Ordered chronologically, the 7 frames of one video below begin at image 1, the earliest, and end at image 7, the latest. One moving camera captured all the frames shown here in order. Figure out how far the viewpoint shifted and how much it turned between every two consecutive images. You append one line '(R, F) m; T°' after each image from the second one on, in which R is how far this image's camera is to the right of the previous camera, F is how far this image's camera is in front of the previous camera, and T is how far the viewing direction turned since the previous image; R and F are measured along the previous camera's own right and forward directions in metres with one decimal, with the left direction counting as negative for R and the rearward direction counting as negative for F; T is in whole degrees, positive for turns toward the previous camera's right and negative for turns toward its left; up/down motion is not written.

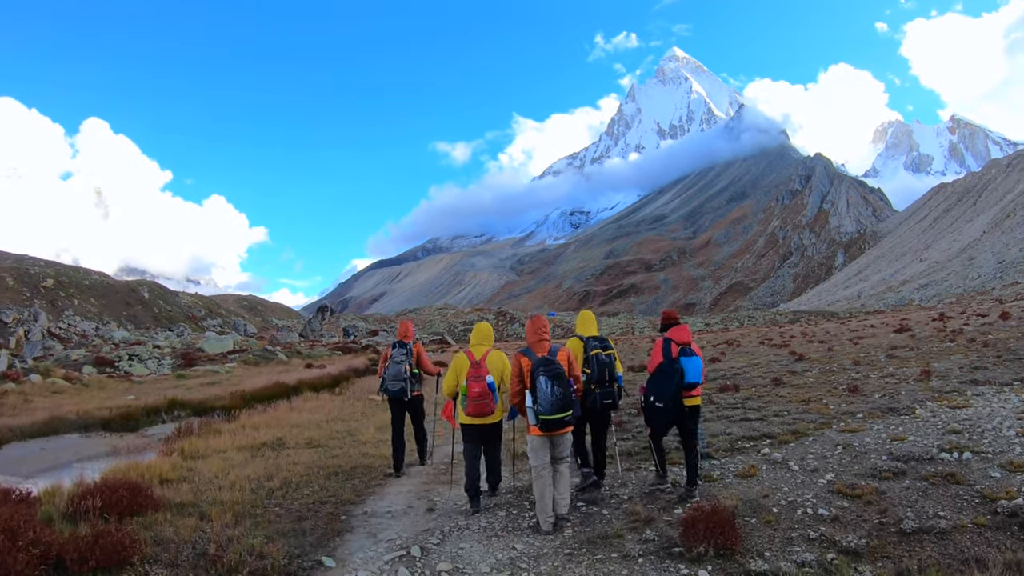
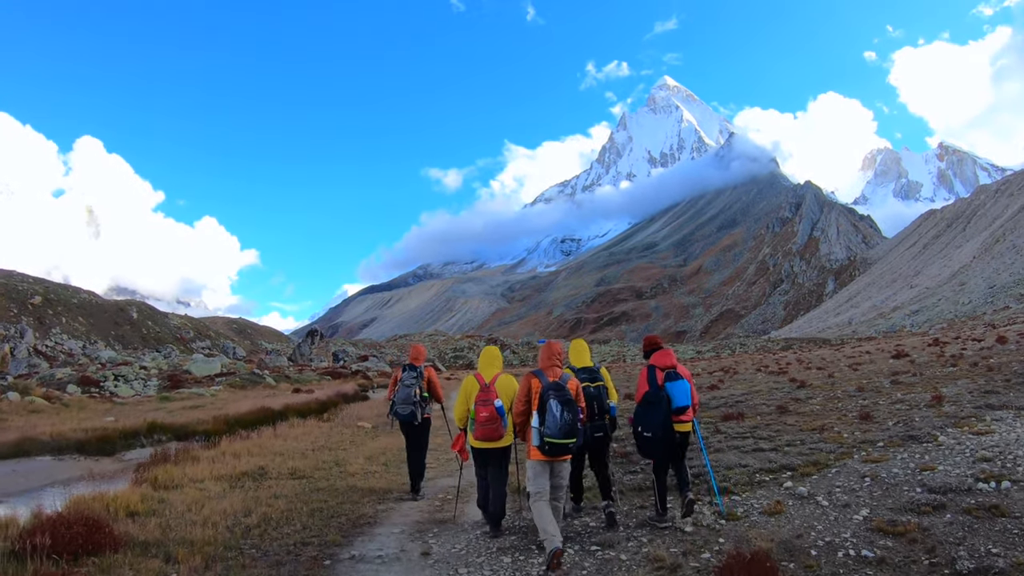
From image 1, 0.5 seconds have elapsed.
(-0.1, +0.2) m; +1°
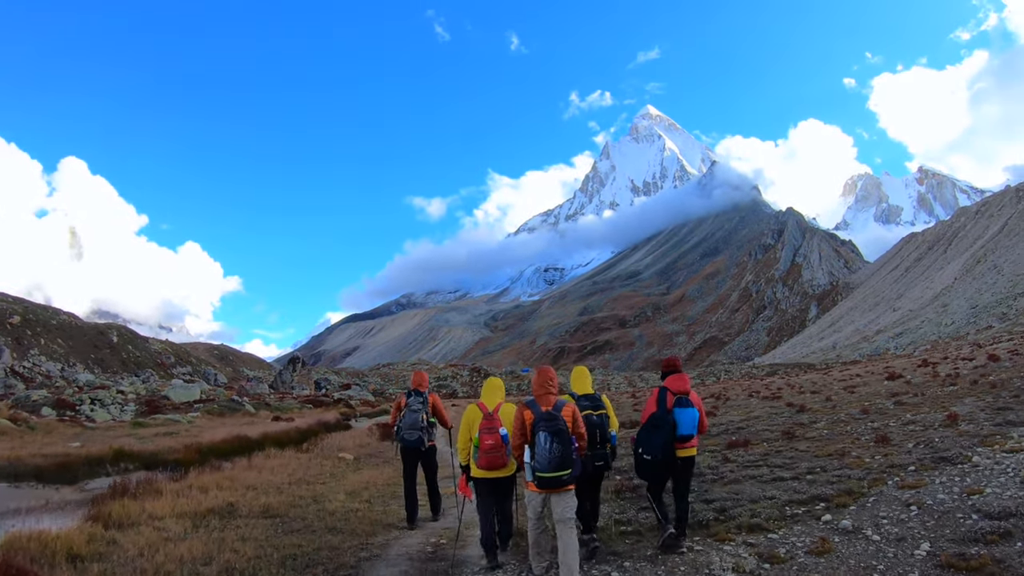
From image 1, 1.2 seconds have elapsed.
(-0.1, +0.3) m; +2°
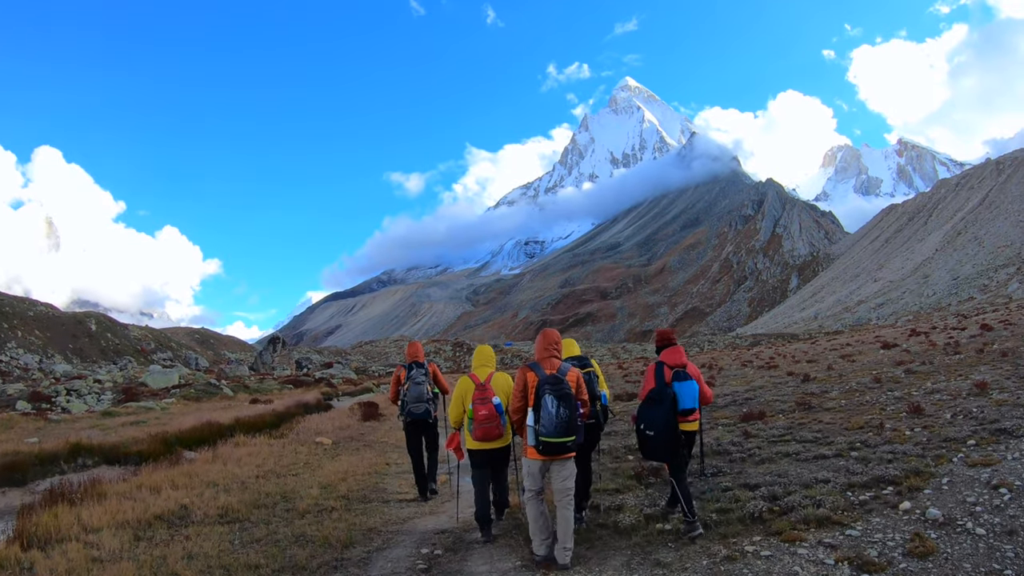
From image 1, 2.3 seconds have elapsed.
(-0.1, +0.6) m; +2°
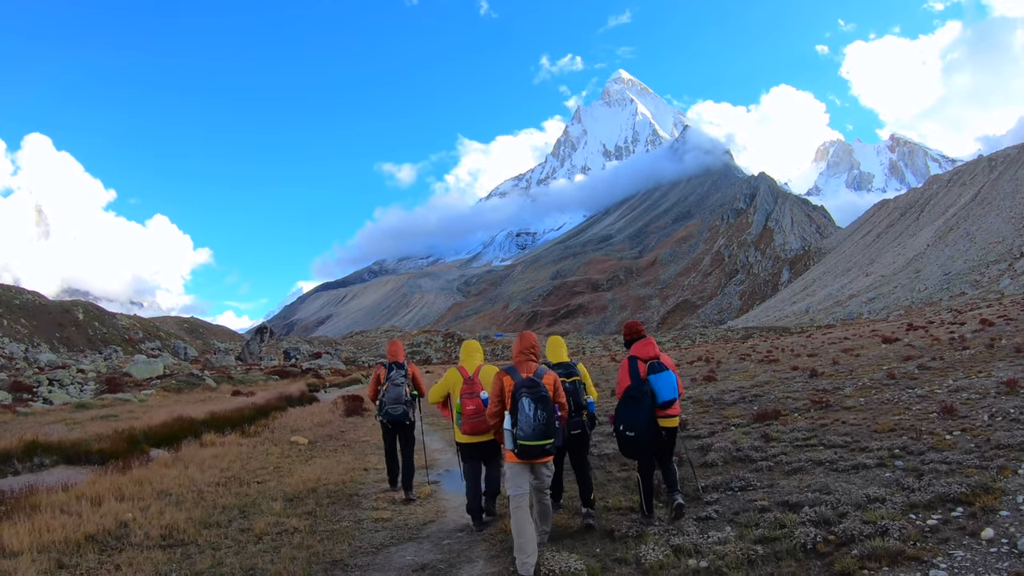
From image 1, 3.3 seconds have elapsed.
(0.0, +0.5) m; +1°
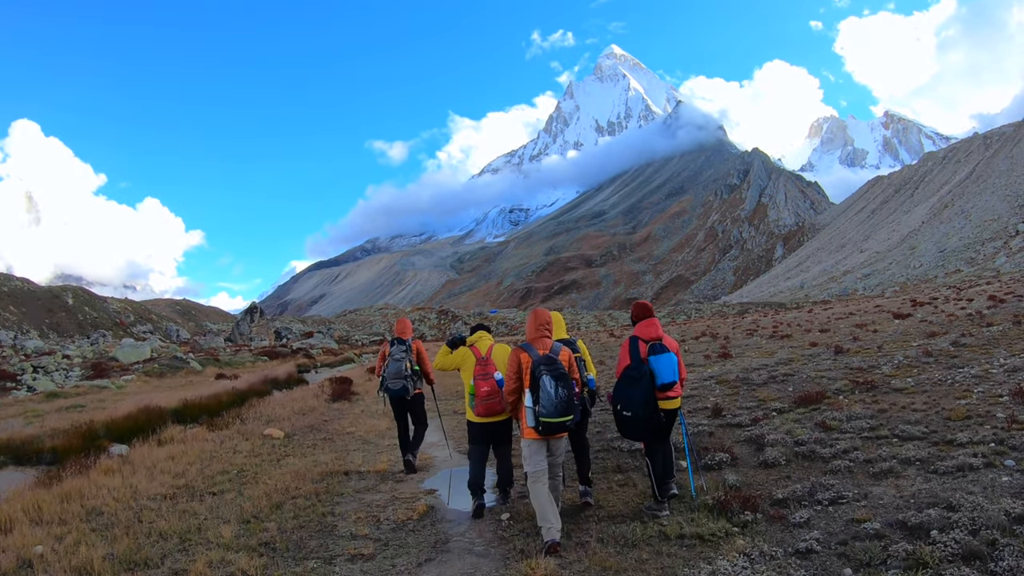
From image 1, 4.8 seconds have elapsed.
(-0.1, +0.7) m; +1°
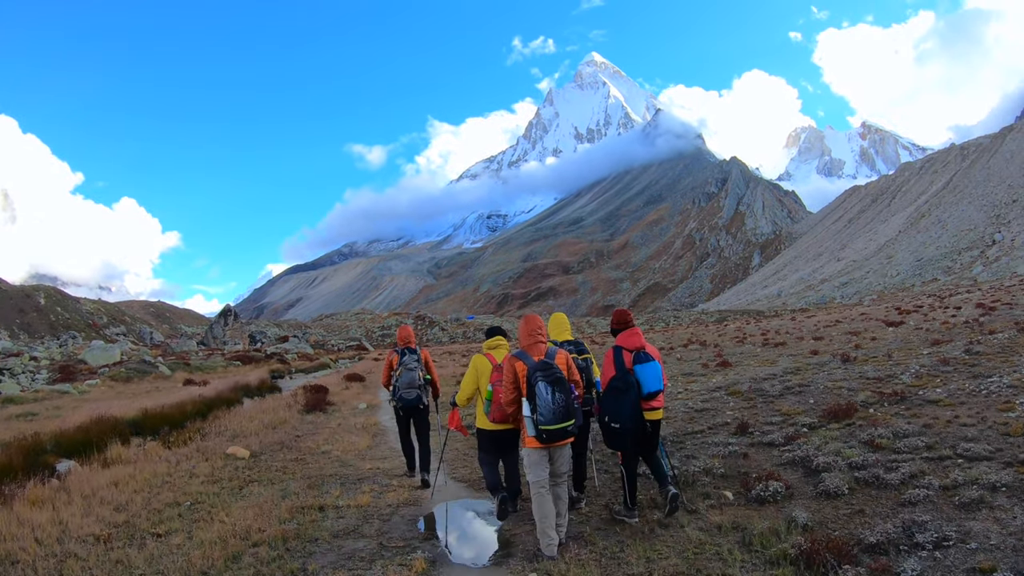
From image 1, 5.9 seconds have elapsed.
(-0.1, +0.5) m; +2°
